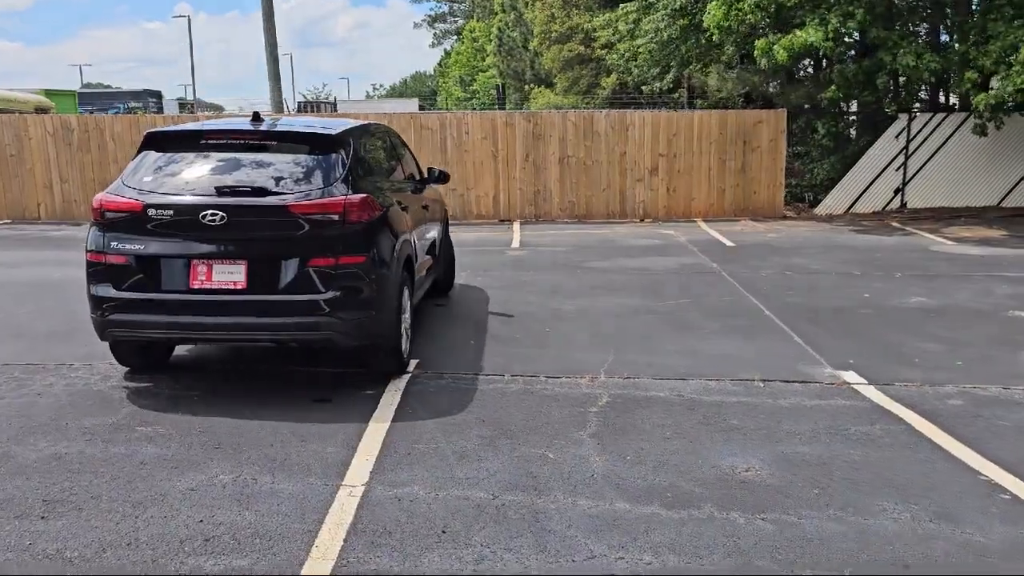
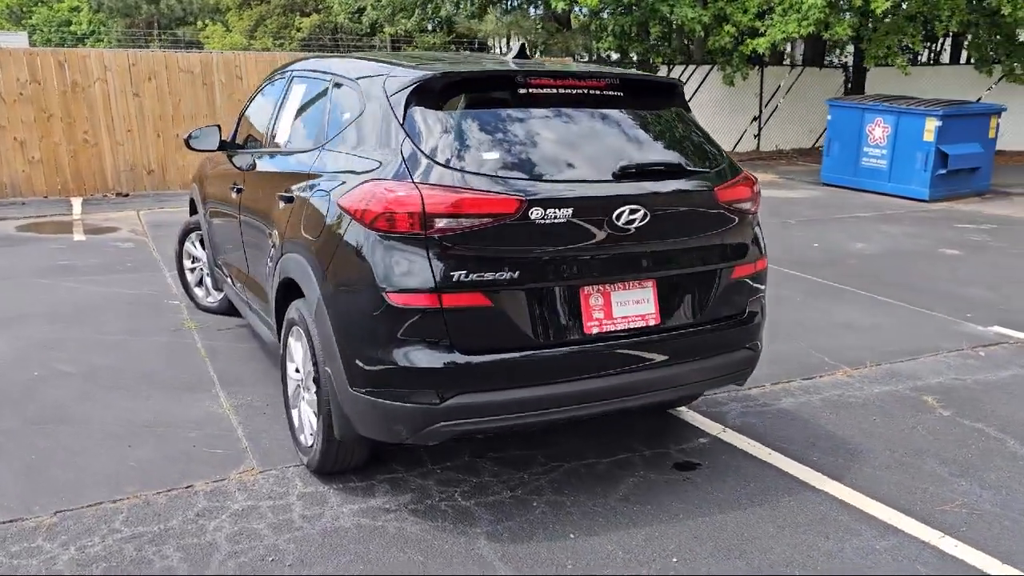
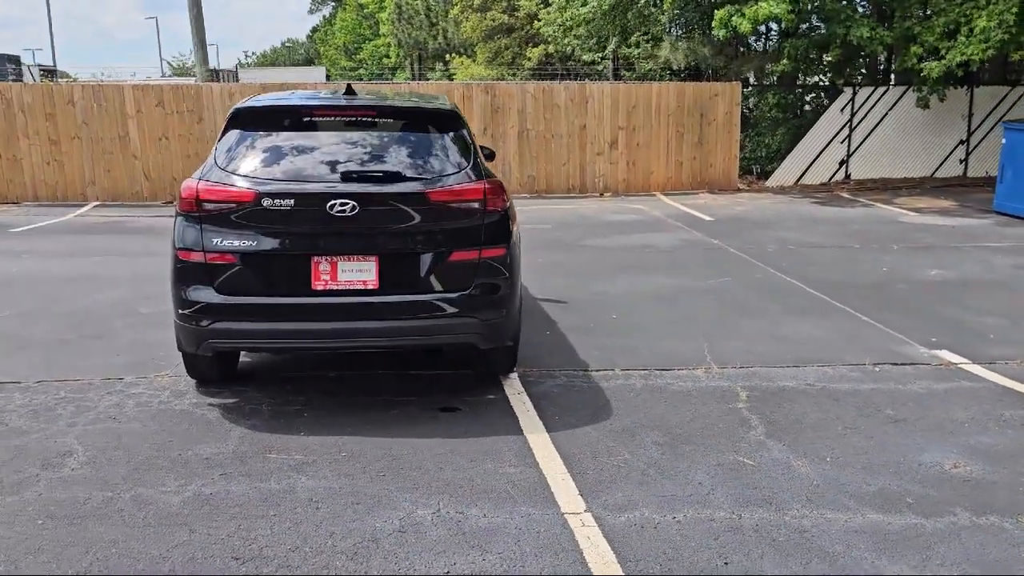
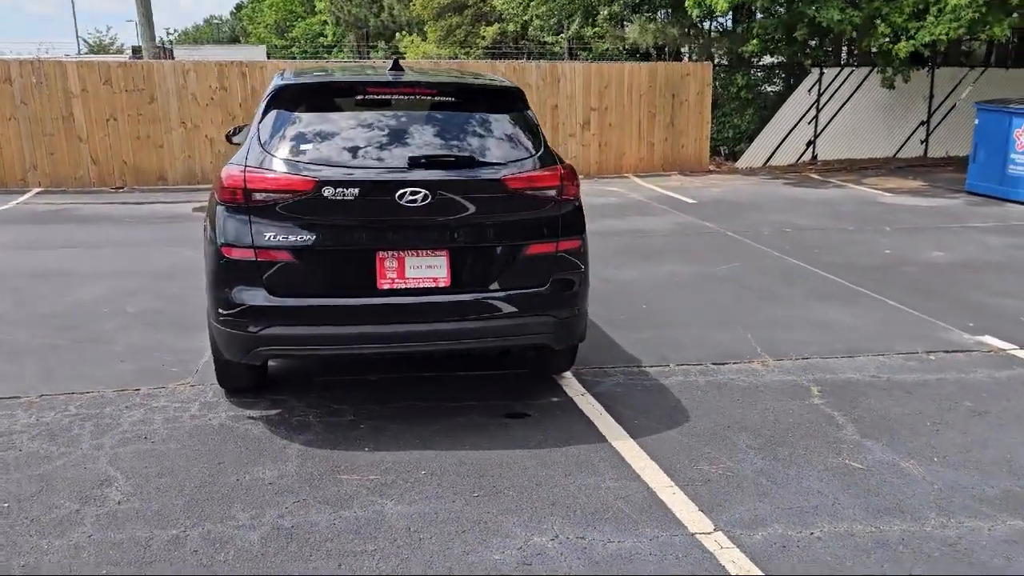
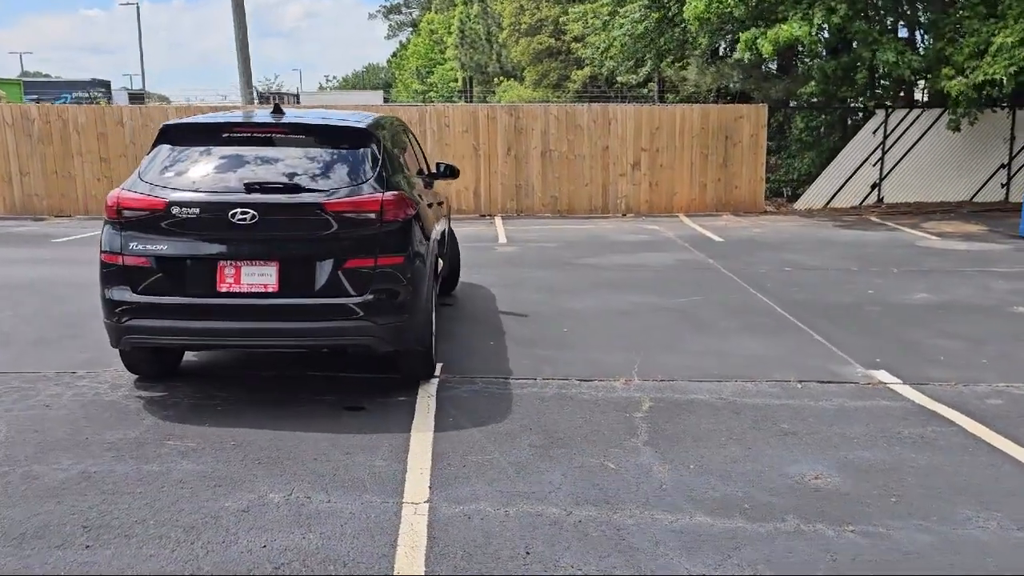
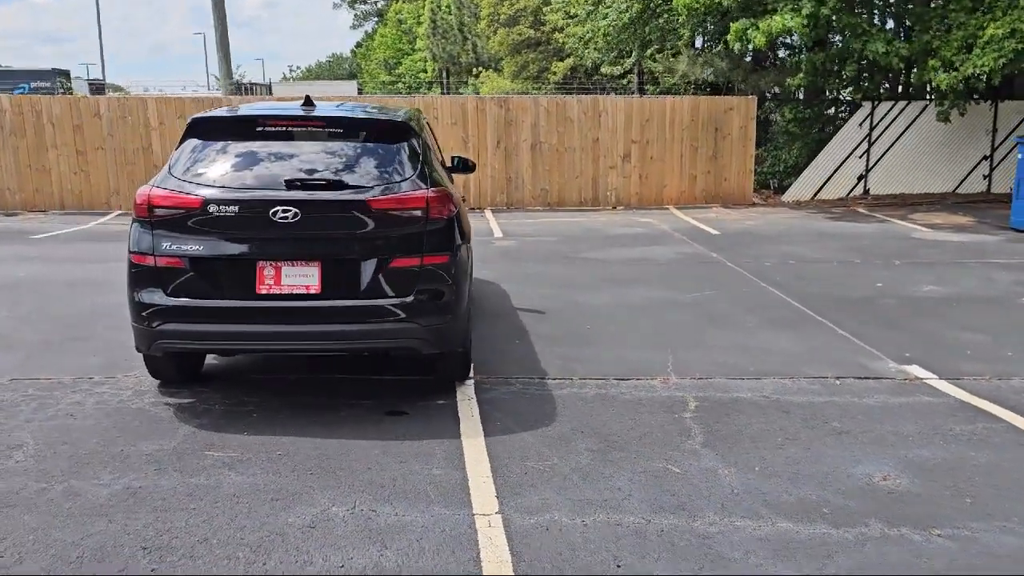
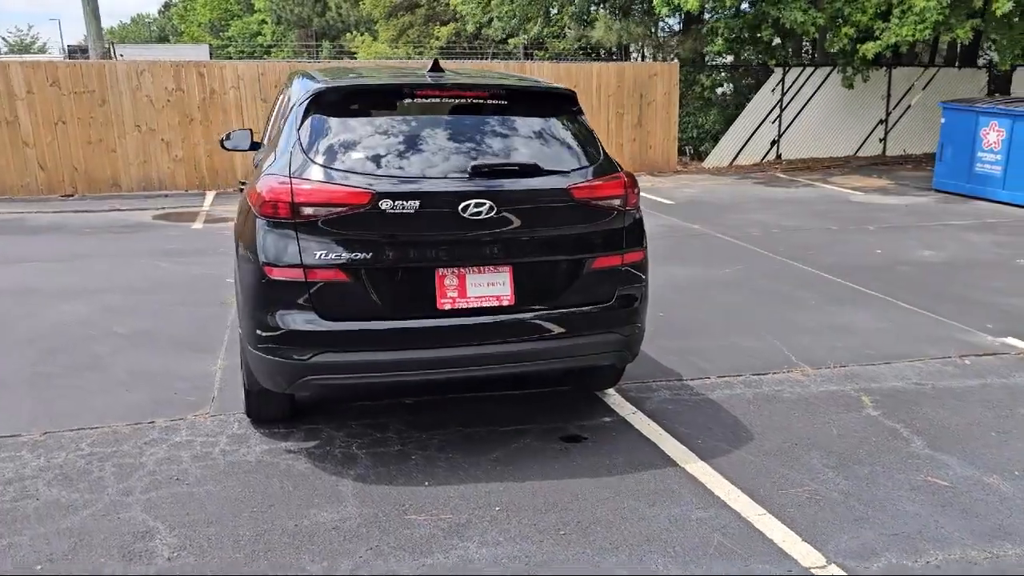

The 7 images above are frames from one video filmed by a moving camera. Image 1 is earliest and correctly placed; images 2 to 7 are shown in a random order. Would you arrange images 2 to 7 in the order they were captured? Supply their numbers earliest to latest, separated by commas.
5, 6, 3, 4, 7, 2
